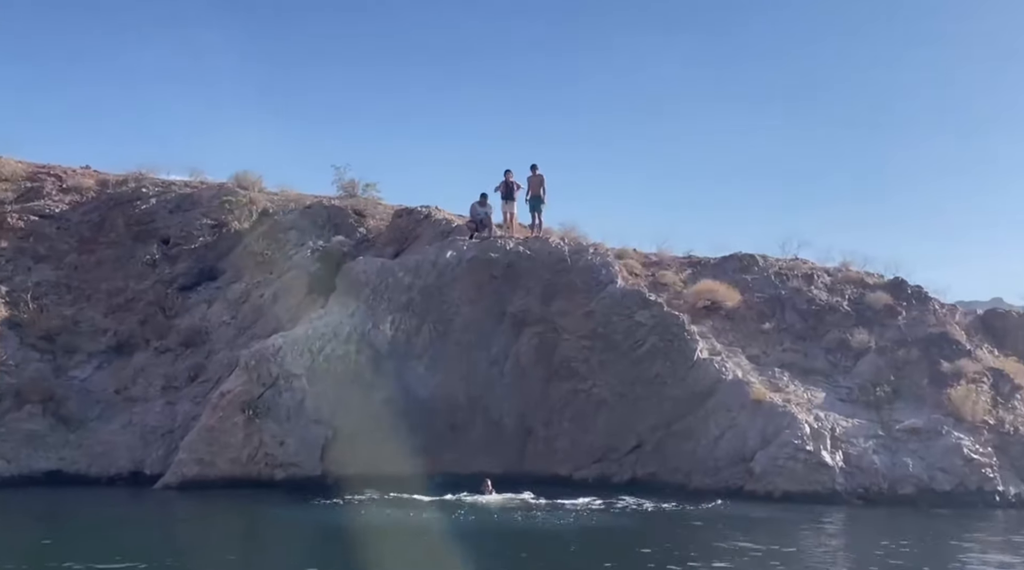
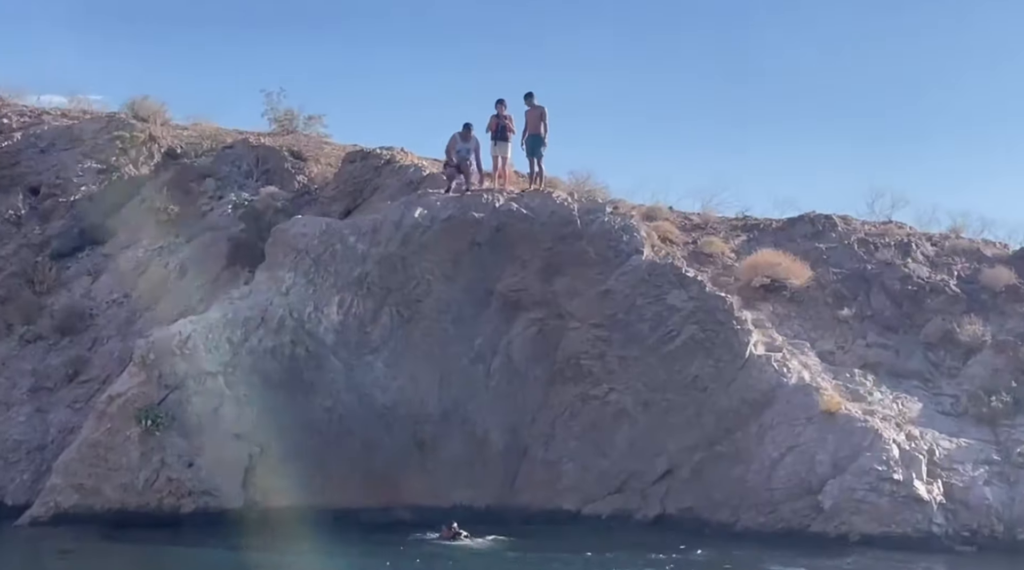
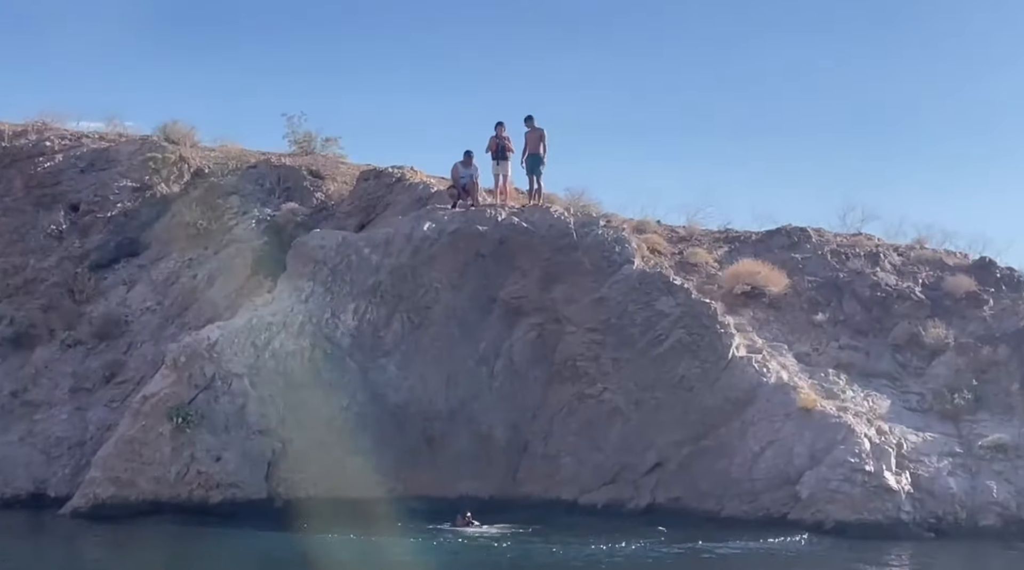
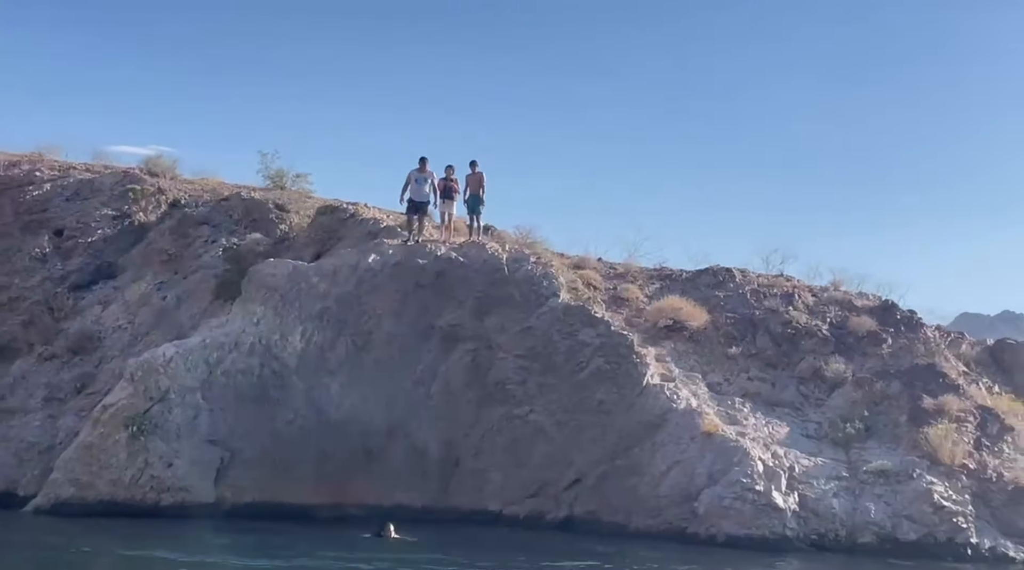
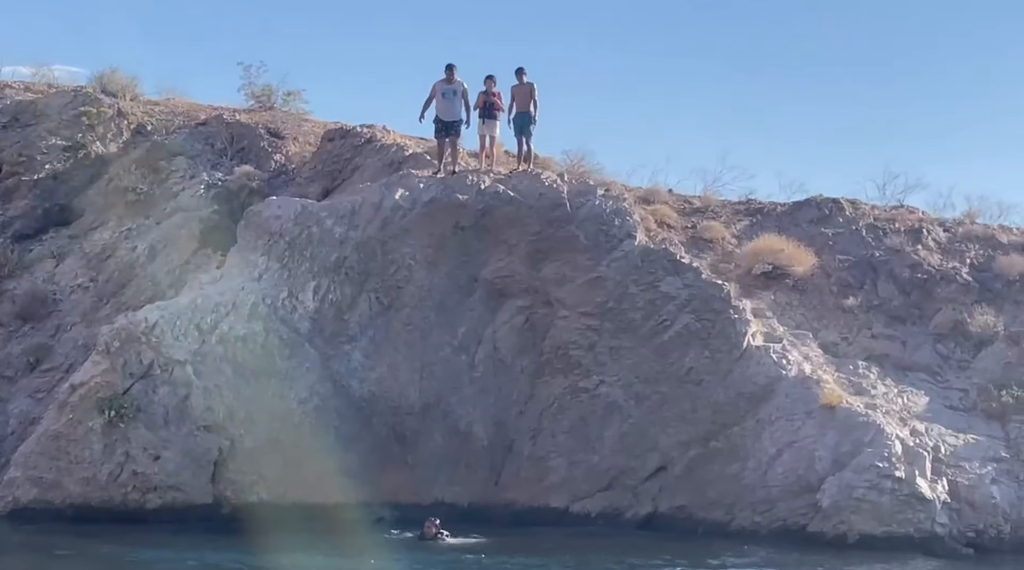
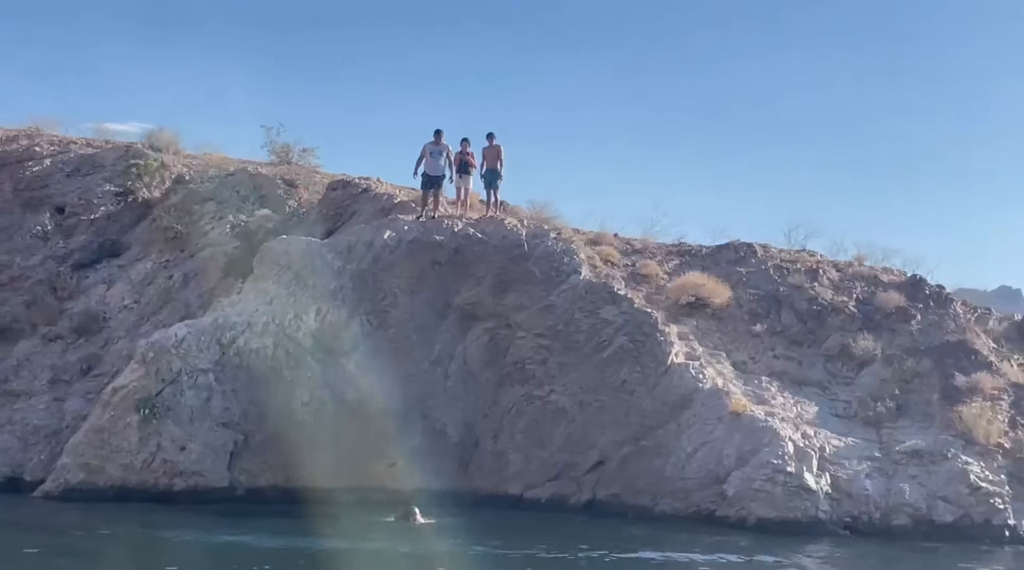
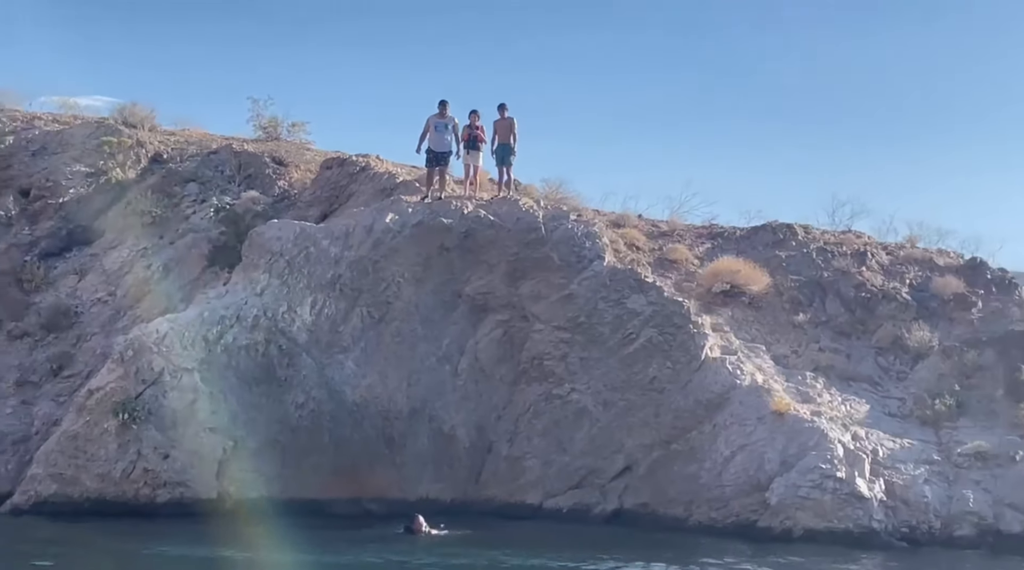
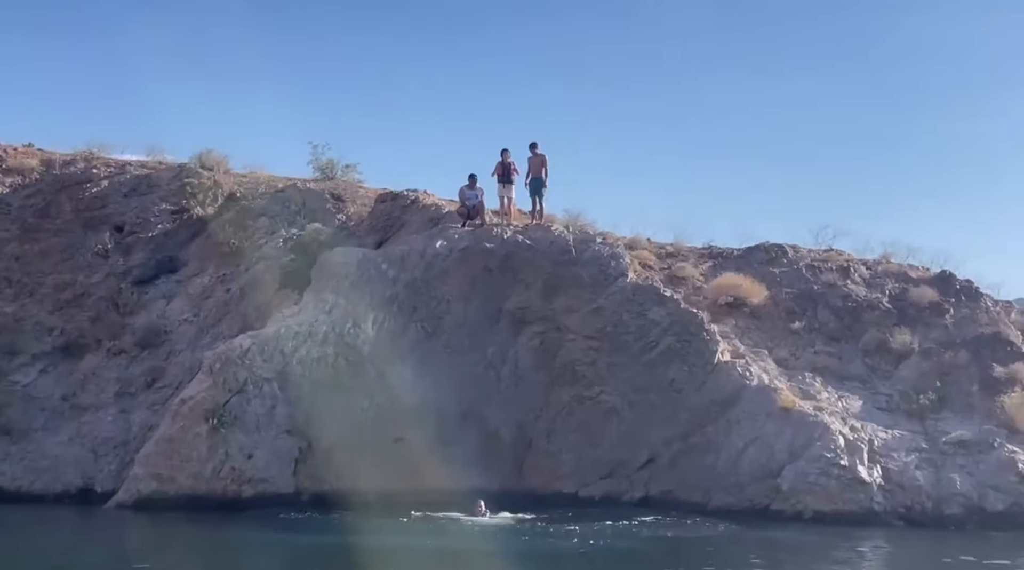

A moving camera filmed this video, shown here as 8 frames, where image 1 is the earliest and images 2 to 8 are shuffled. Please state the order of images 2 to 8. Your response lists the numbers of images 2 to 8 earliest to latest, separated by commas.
8, 3, 2, 5, 7, 6, 4
